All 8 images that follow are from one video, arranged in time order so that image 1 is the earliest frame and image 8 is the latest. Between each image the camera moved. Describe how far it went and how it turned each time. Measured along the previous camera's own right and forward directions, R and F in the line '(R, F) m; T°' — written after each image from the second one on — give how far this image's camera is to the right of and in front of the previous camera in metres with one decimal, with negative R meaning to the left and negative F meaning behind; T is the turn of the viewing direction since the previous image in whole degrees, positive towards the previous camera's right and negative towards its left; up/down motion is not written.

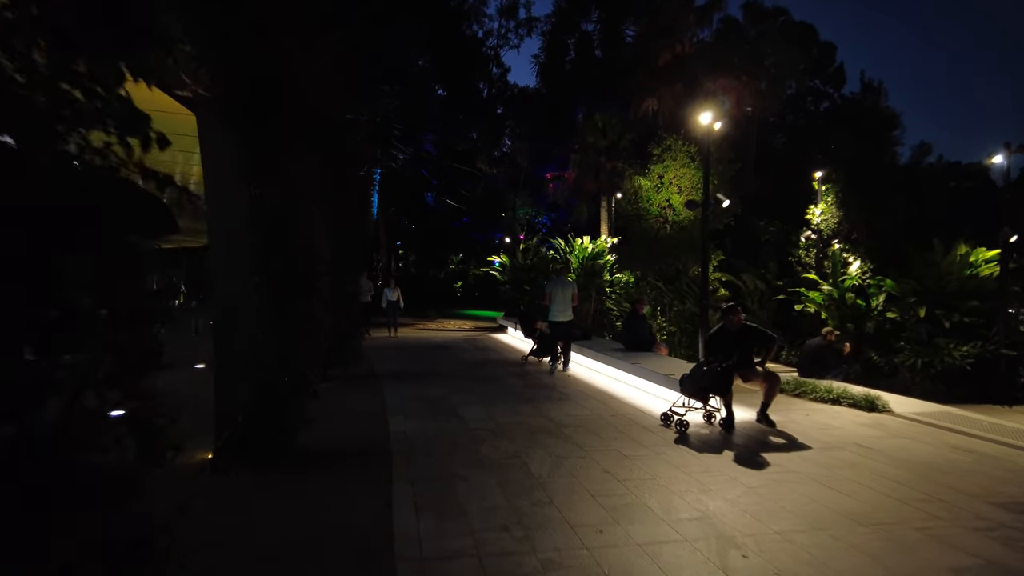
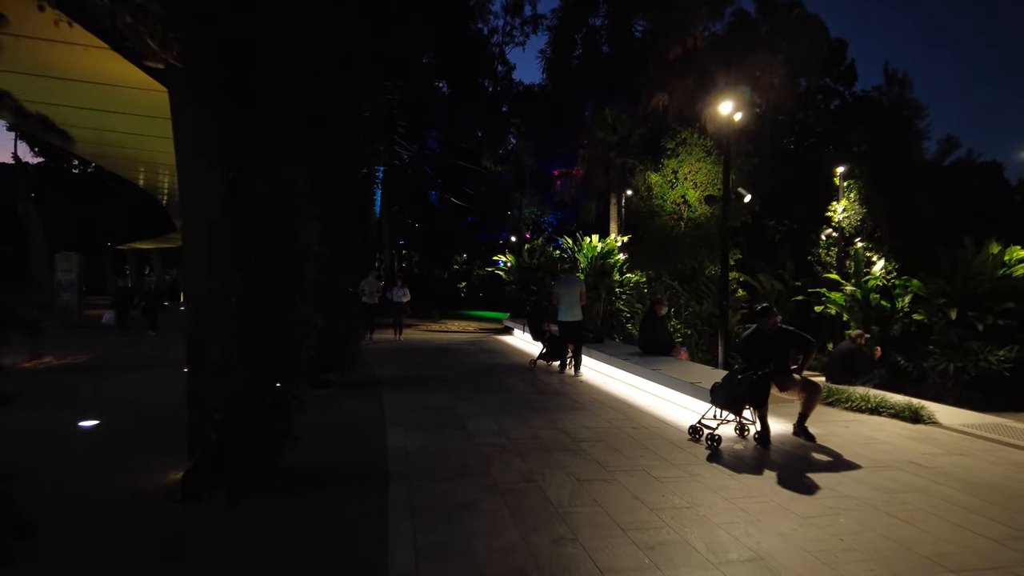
(-0.1, +0.8) m; 0°
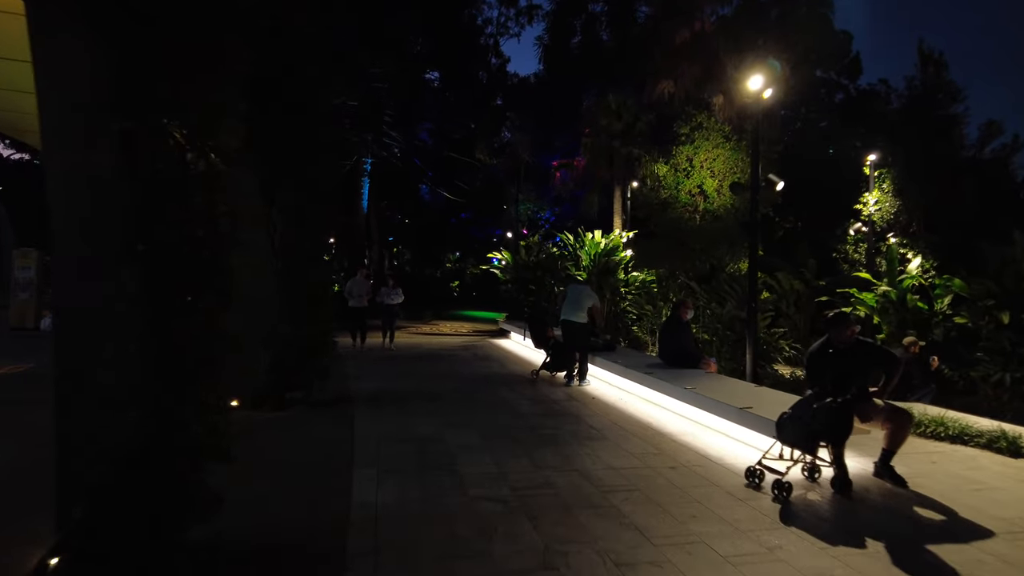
(-0.1, +1.6) m; +1°
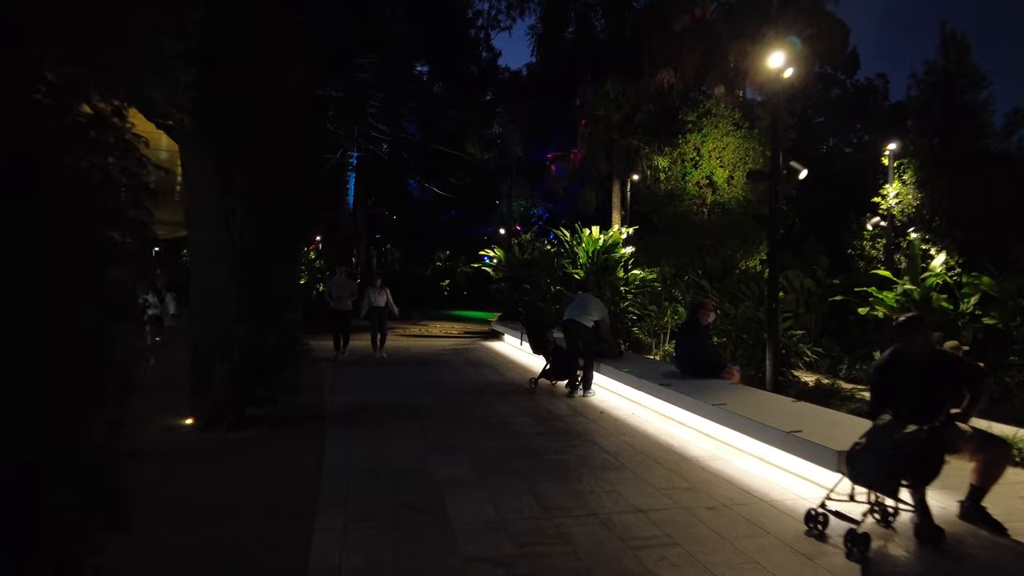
(-0.1, +1.1) m; +1°
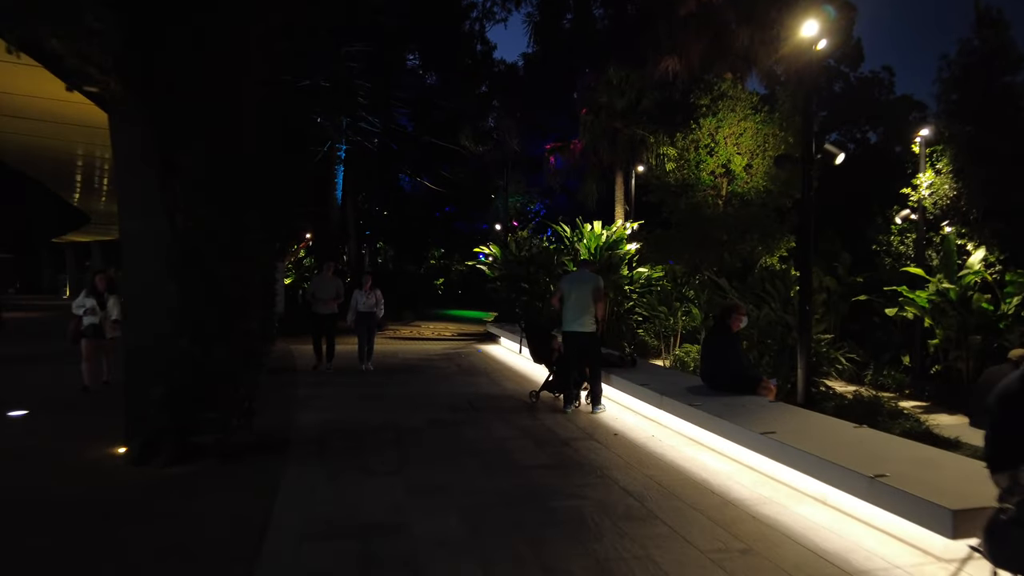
(0.0, +1.3) m; 0°
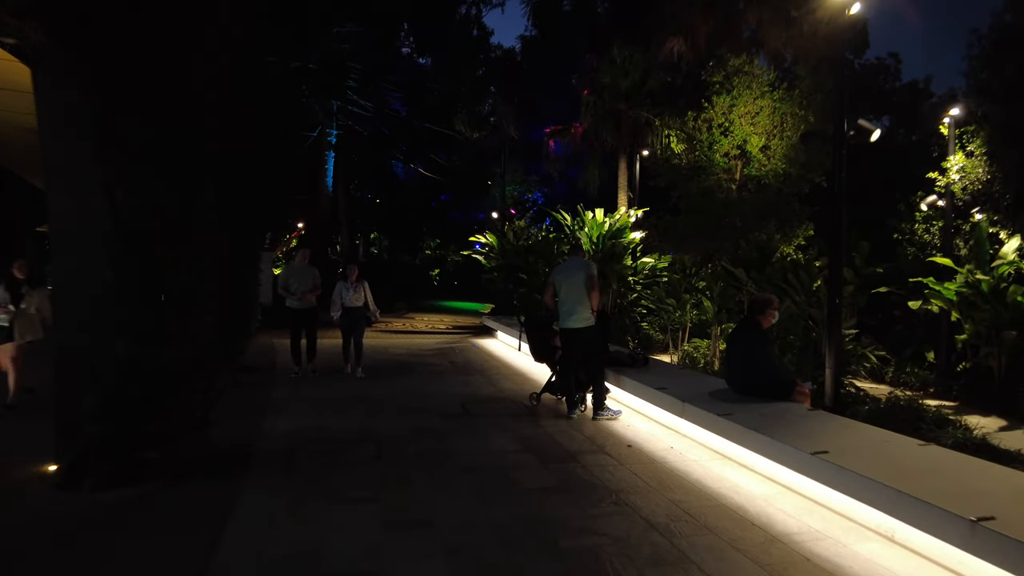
(0.0, +0.9) m; 0°
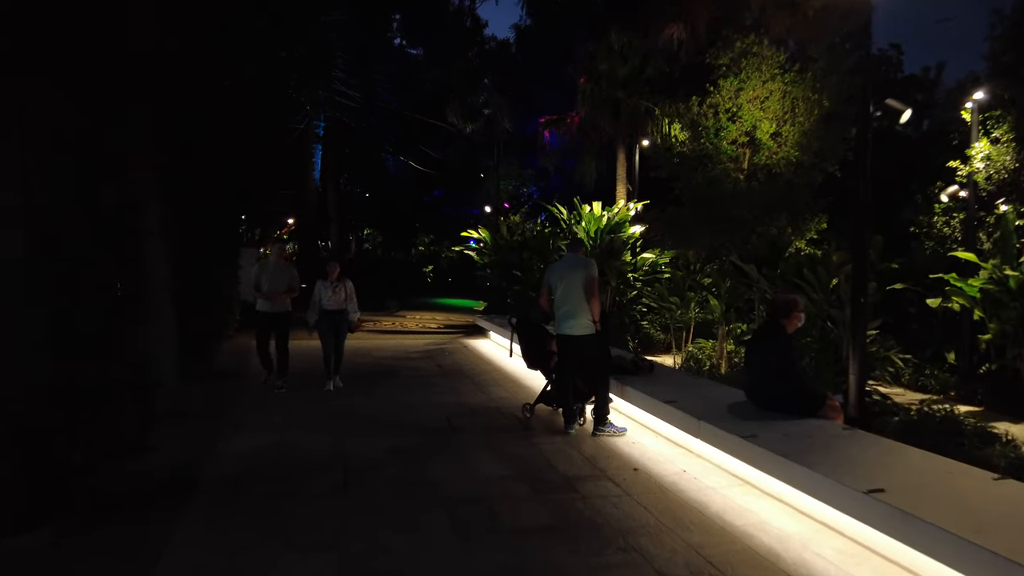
(+0.1, +0.8) m; 0°
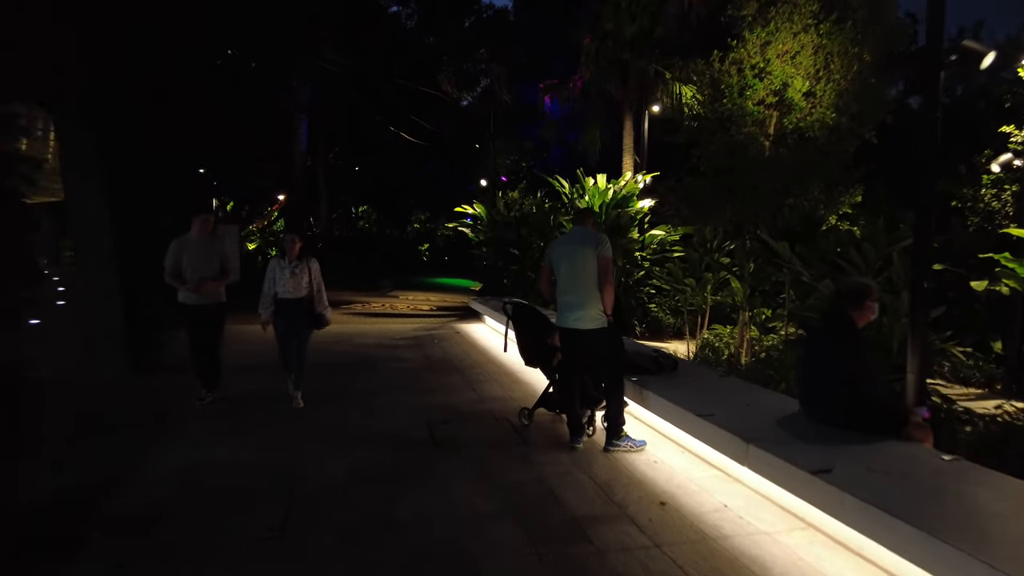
(0.0, +1.3) m; 0°
